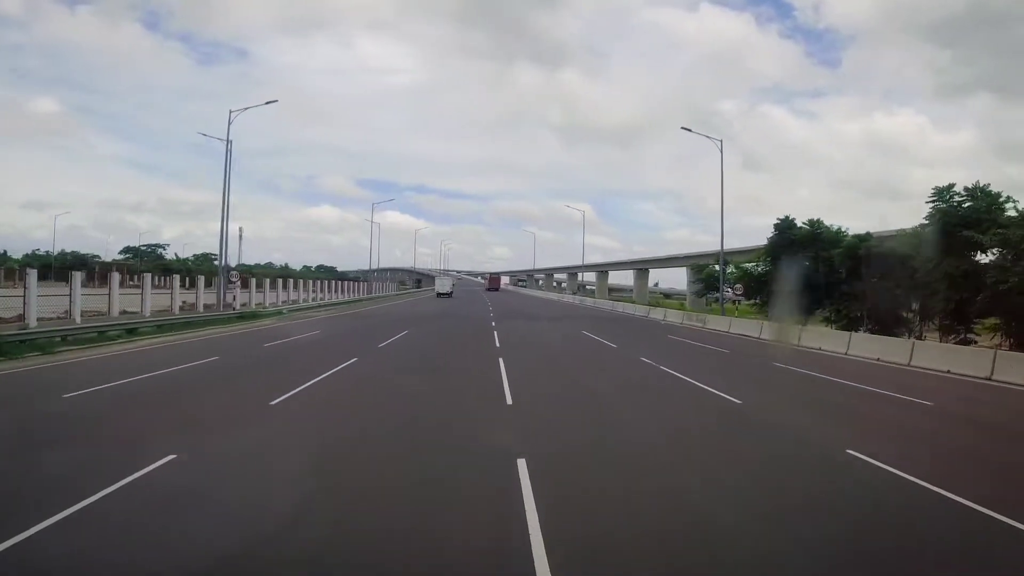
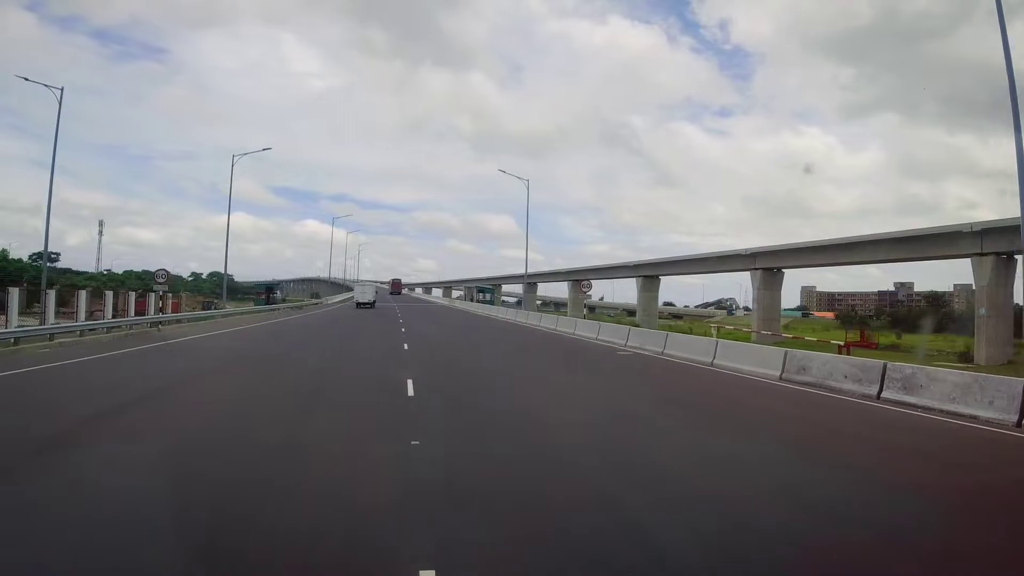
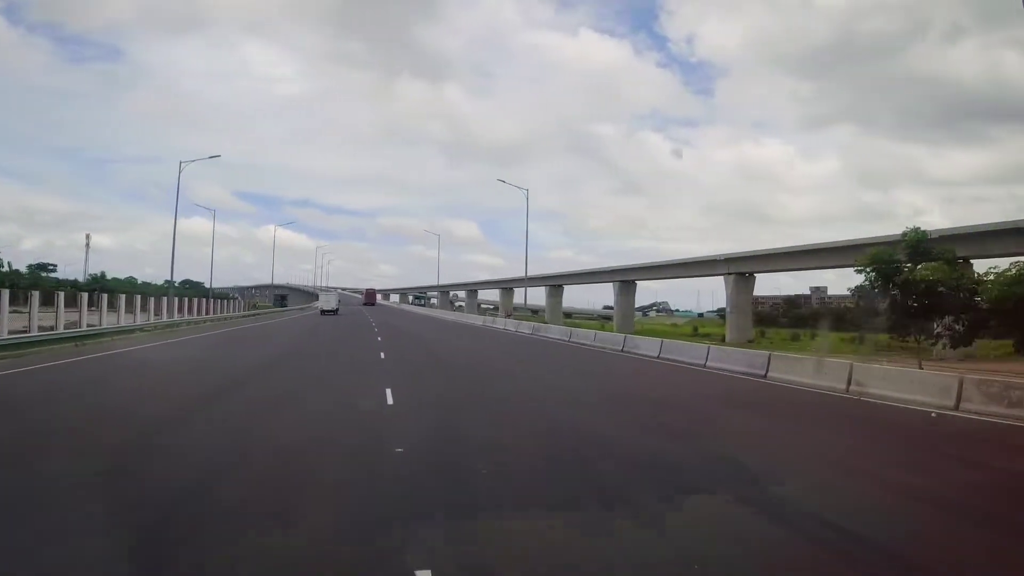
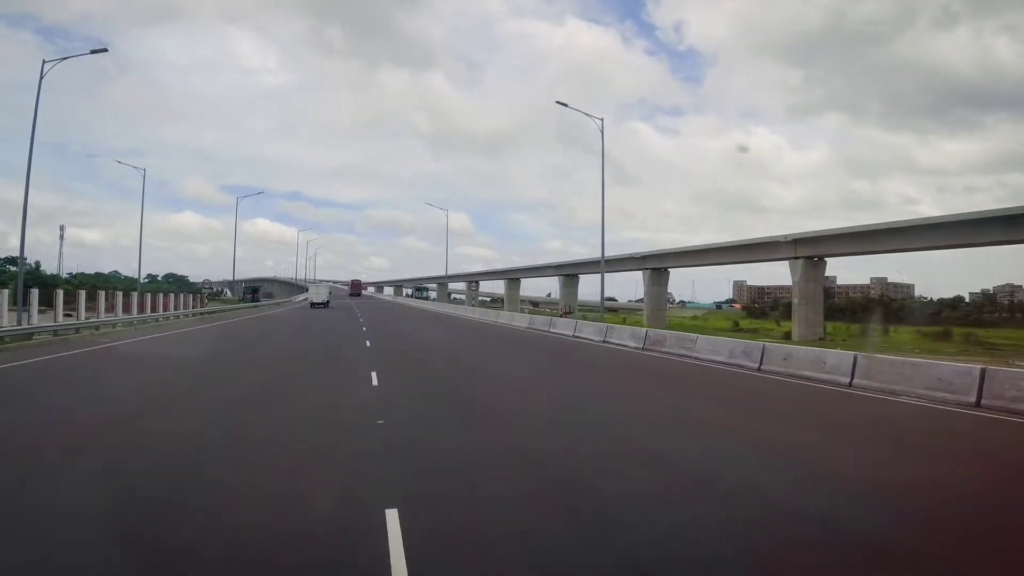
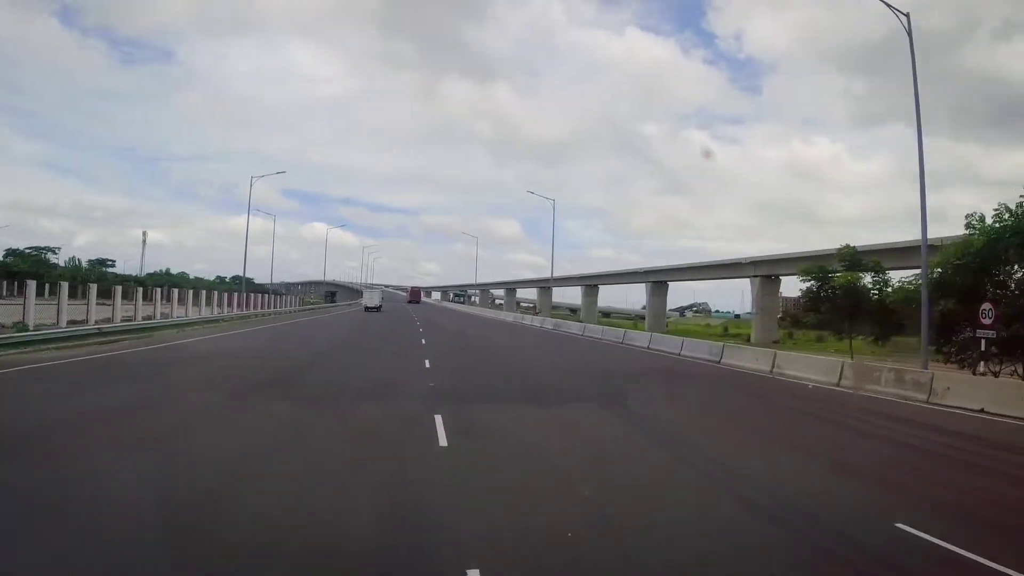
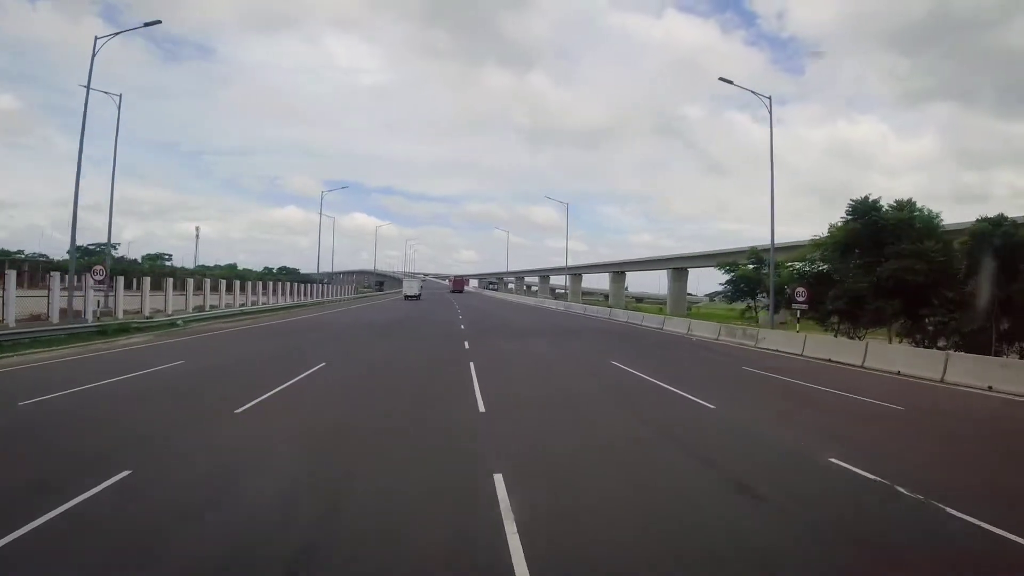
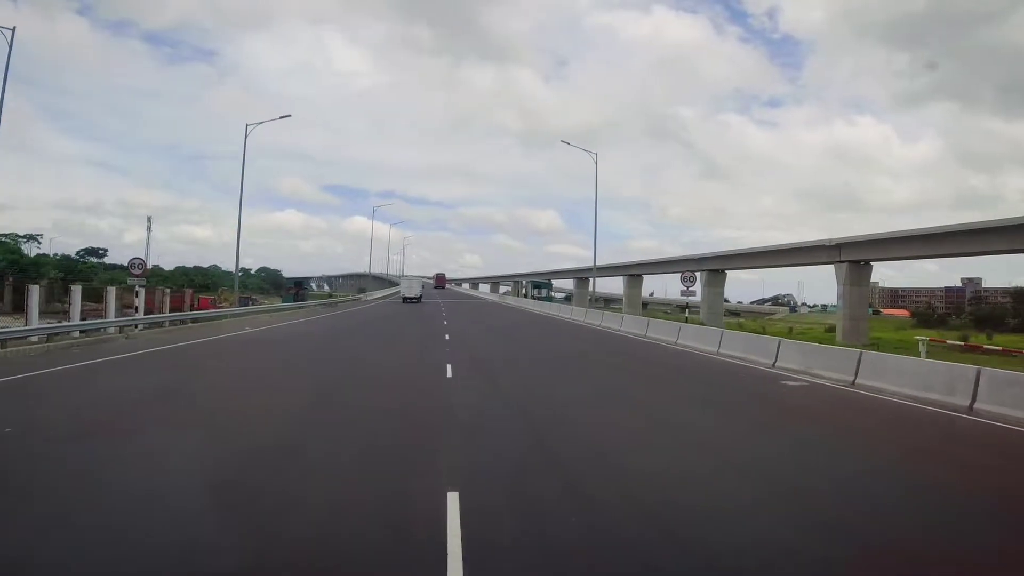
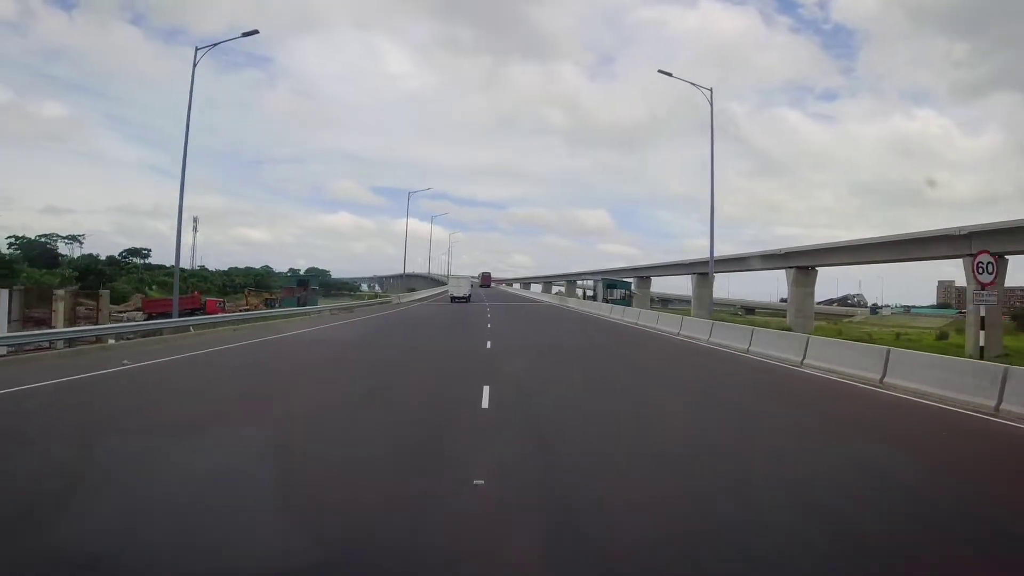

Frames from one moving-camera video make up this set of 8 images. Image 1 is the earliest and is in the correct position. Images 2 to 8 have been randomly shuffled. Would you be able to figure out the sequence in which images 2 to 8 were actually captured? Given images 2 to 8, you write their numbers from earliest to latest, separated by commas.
6, 5, 3, 4, 2, 7, 8
